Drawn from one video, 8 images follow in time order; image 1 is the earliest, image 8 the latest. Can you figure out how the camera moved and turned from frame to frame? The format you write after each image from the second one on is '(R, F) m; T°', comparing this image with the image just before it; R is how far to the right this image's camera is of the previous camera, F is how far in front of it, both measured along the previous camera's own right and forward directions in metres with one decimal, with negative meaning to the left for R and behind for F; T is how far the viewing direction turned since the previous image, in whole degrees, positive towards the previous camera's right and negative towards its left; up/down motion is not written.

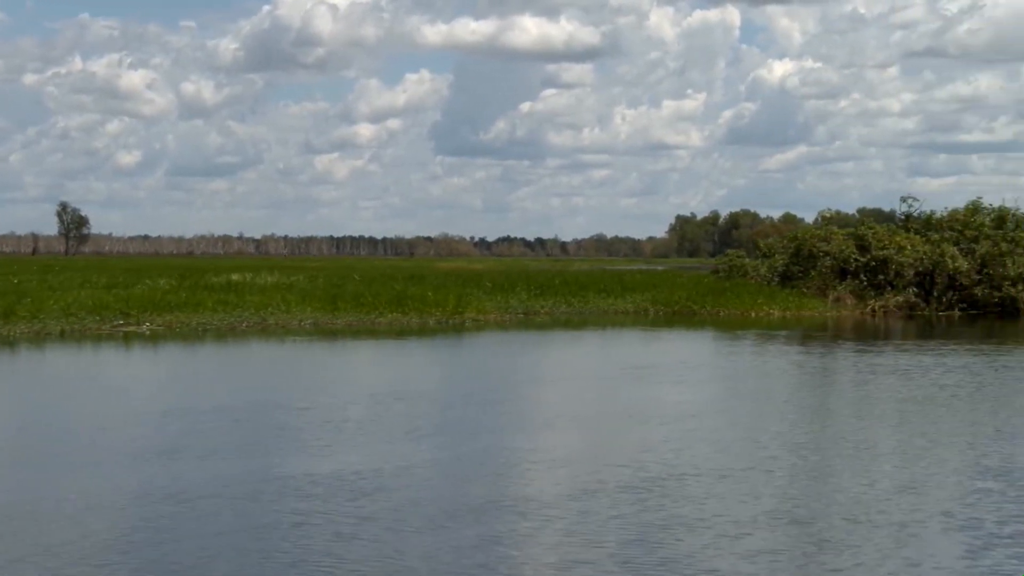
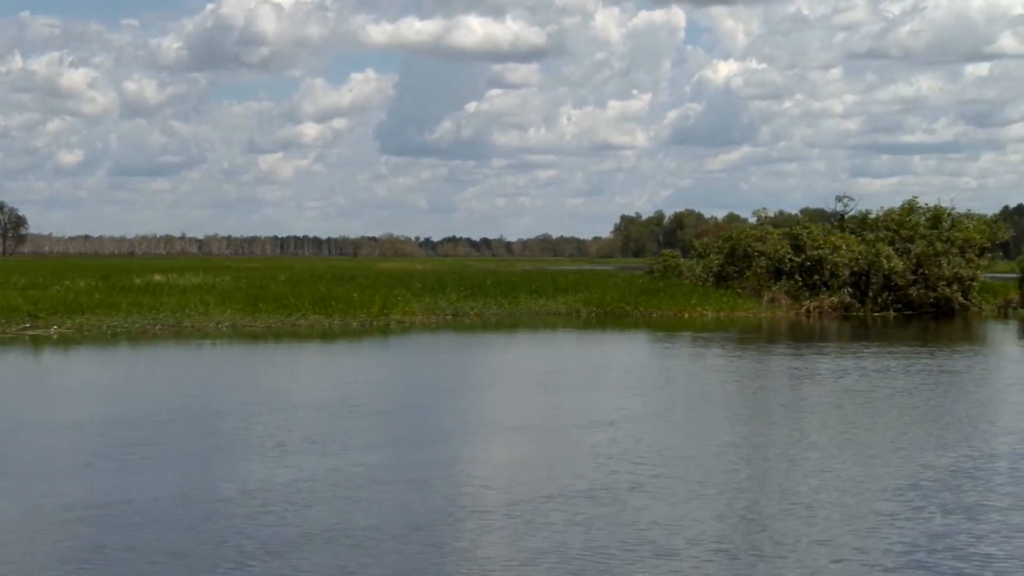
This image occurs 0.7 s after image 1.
(+0.3, +0.6) m; +2°
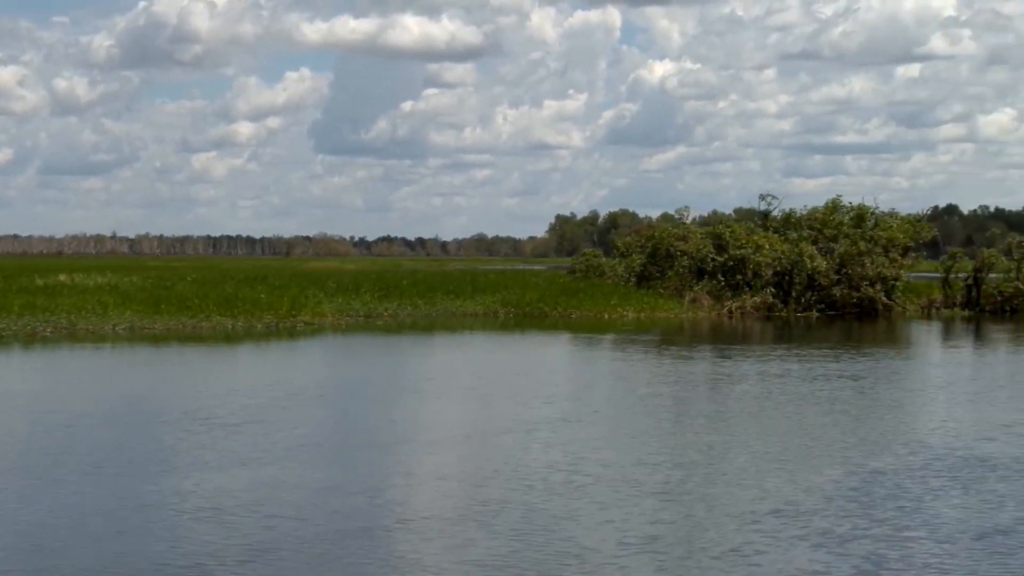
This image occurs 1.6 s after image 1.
(+0.4, +0.7) m; +2°
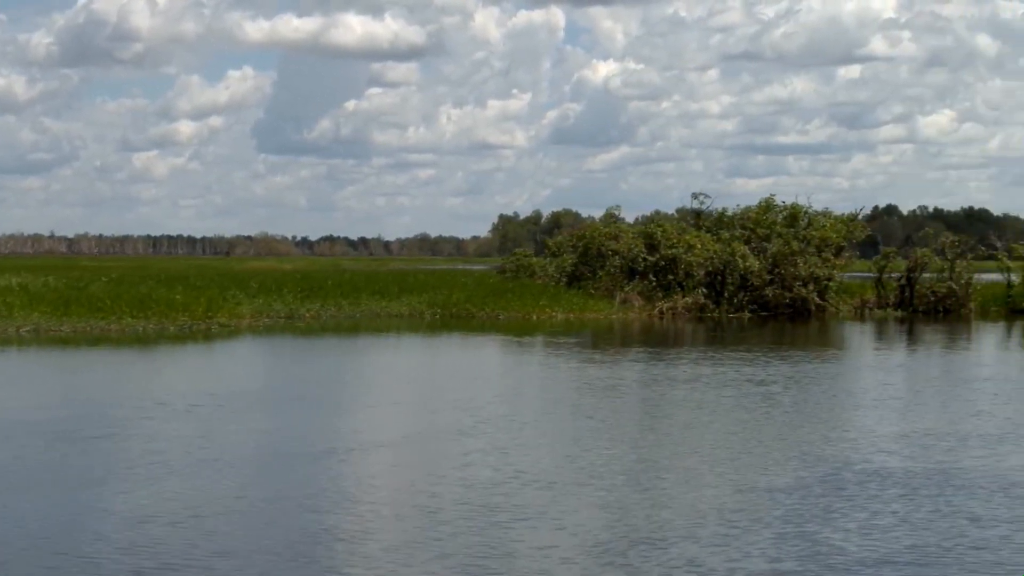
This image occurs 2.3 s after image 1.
(+0.4, +0.6) m; +2°
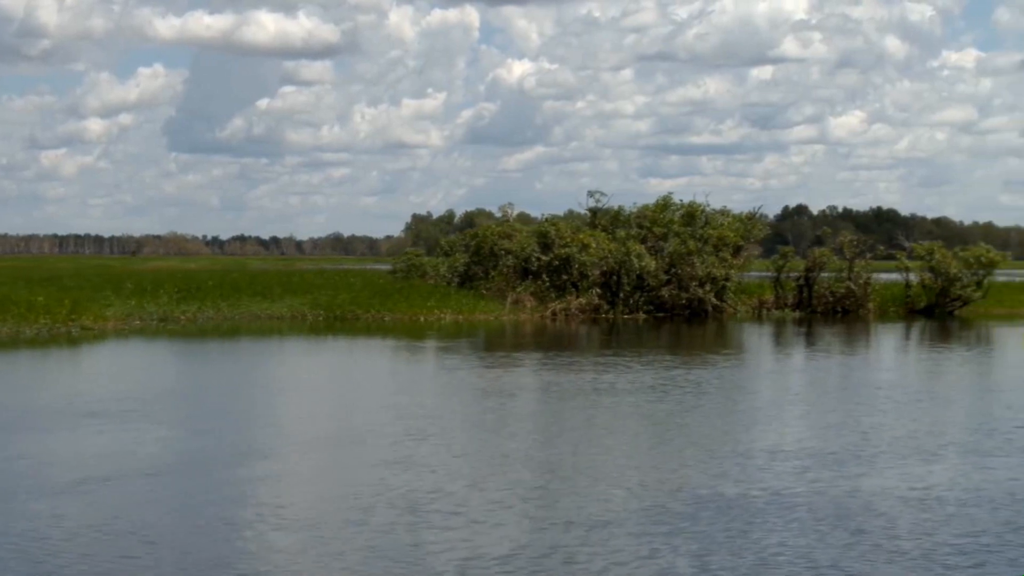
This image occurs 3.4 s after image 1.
(+0.6, +1.0) m; +3°
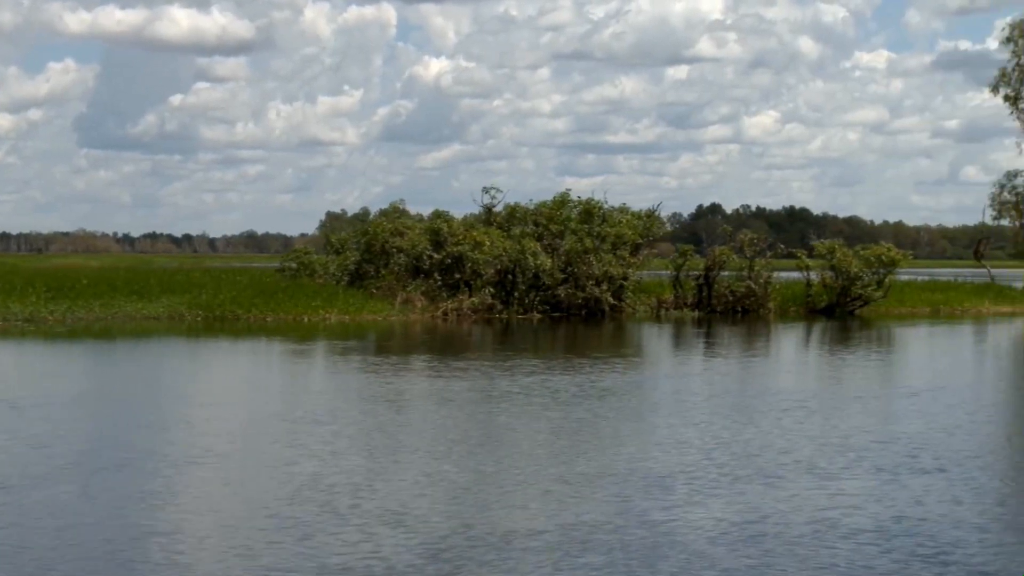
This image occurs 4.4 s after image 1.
(+0.6, +1.0) m; +3°
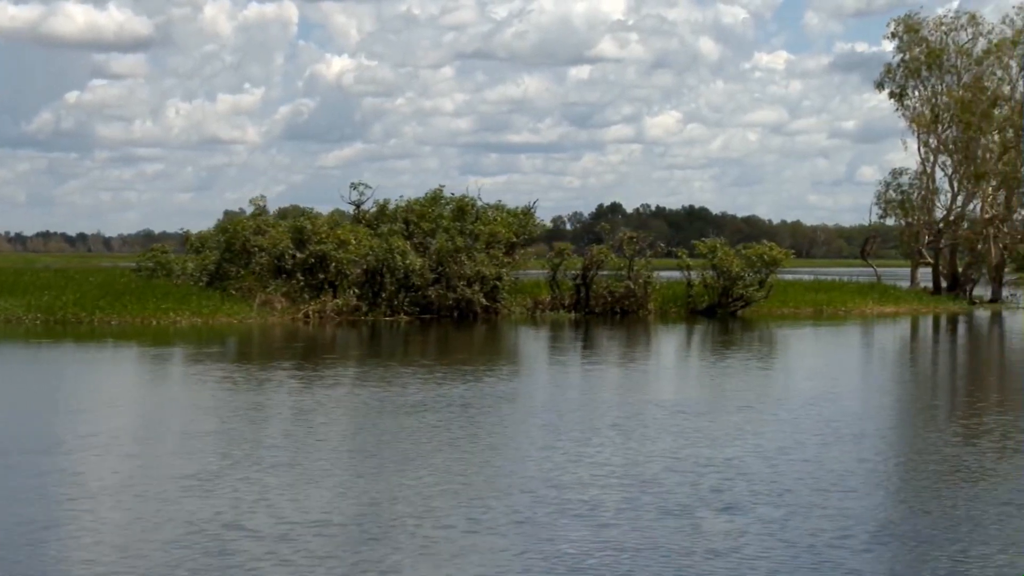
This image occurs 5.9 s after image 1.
(+0.8, +1.3) m; +4°
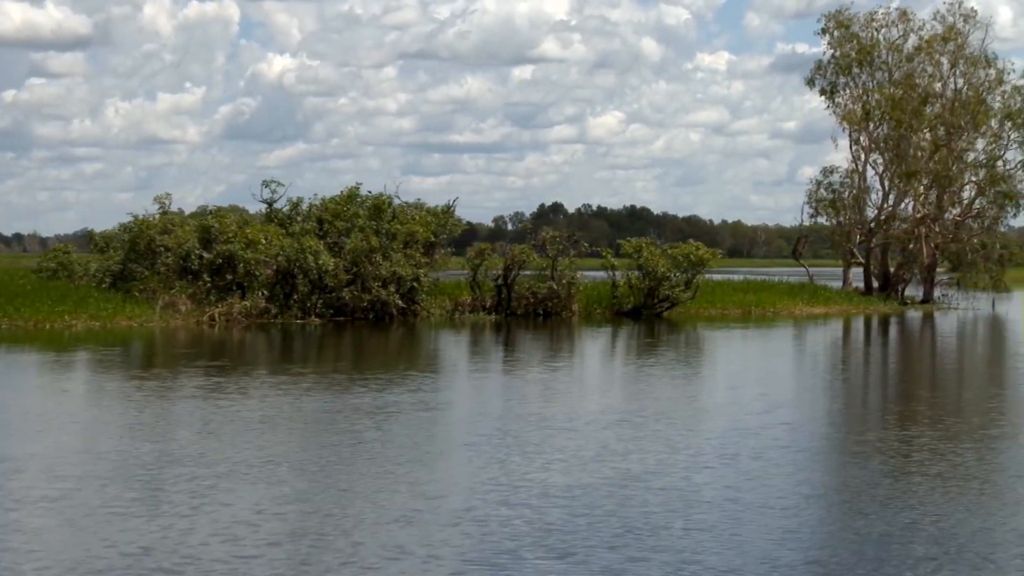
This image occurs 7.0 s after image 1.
(+0.5, +1.0) m; +2°
